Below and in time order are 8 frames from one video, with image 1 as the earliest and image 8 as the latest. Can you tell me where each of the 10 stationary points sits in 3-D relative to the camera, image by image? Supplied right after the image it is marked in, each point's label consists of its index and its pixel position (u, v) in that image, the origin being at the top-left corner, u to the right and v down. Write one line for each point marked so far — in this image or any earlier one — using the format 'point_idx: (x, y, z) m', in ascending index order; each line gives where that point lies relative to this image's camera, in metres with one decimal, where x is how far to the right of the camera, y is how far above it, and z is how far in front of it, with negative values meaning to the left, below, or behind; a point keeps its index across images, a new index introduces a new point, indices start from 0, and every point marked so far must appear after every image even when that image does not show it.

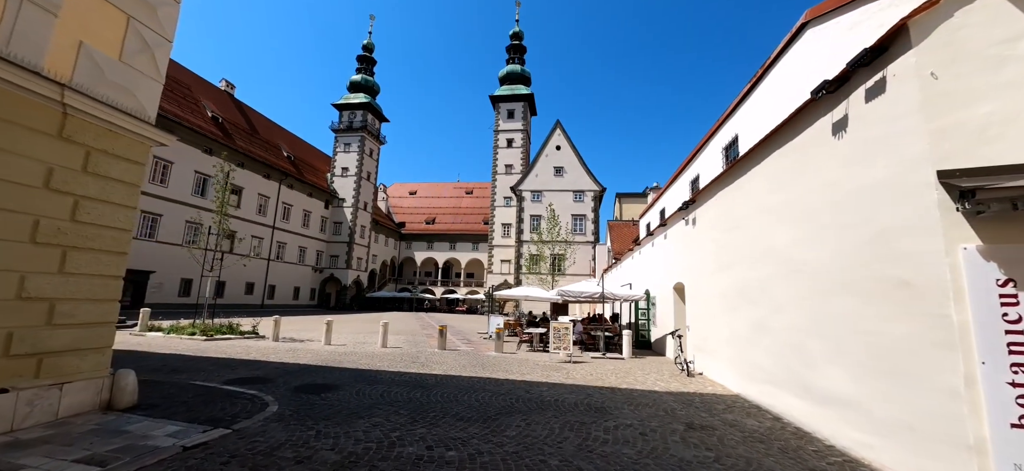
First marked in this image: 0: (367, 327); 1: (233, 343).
0: (-6.9, -4.4, +19.9) m
1: (-8.4, -3.2, +12.7) m
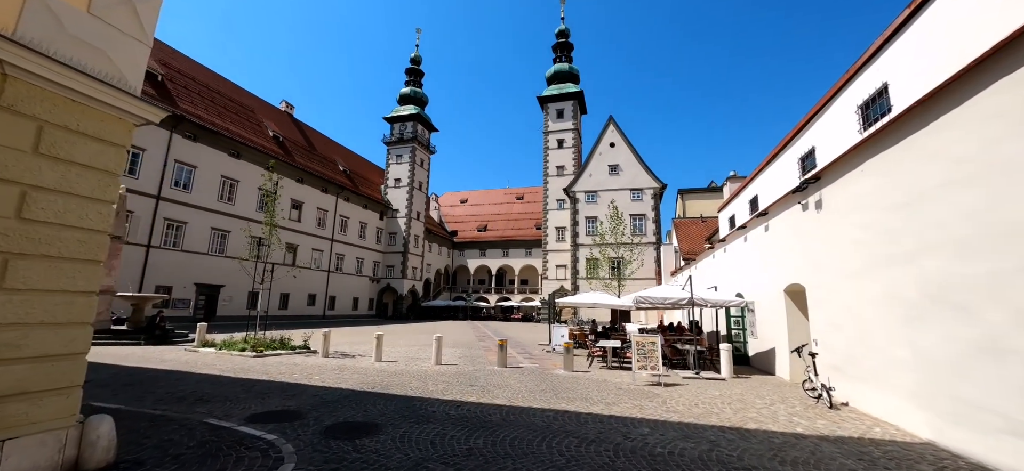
0: (-4.1, -4.7, +18.8) m
1: (-6.5, -3.5, +11.8) m
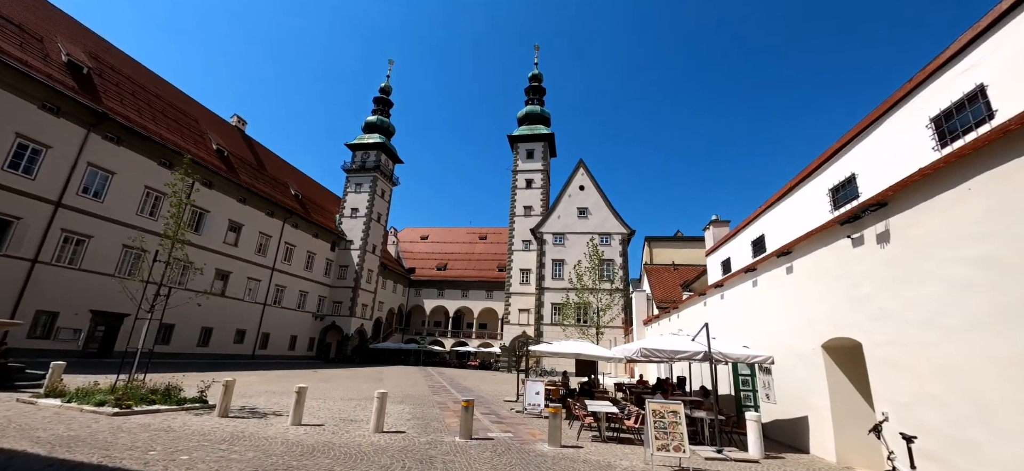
0: (-5.5, -5.7, +15.4) m
1: (-7.2, -3.7, +8.4) m
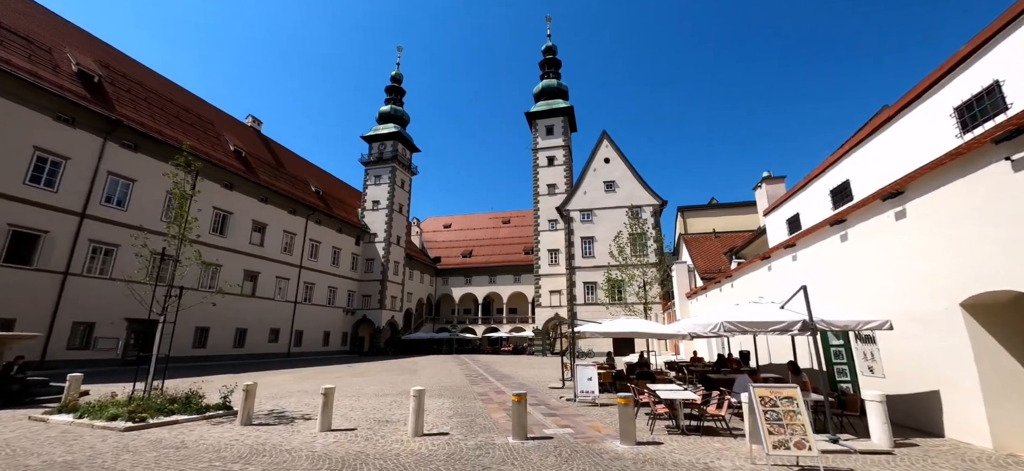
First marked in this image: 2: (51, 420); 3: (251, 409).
0: (-4.0, -5.1, +14.4) m
1: (-6.1, -3.5, +7.5) m
2: (-9.4, -3.8, +8.7) m
3: (-5.4, -3.6, +8.8) m
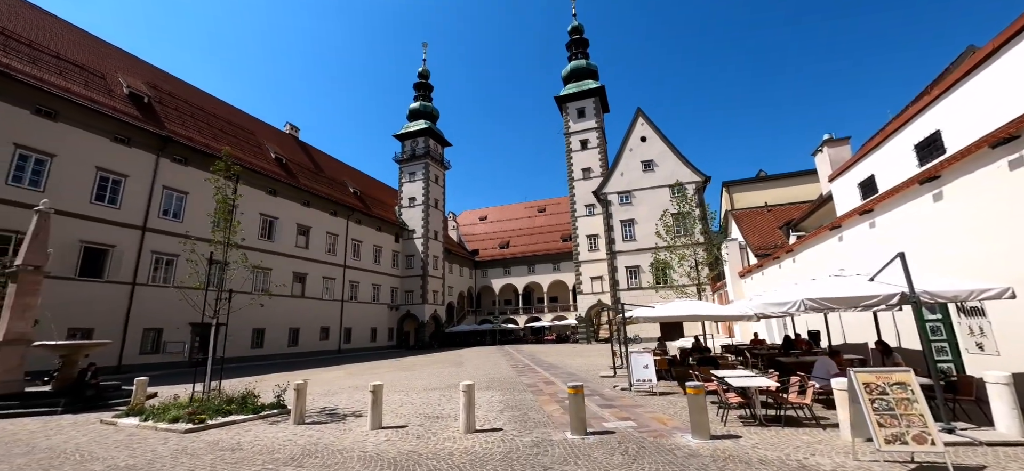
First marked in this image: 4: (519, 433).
0: (-2.4, -4.9, +14.3) m
1: (-5.1, -3.6, +7.5) m
2: (-8.3, -4.0, +9.0) m
3: (-4.3, -3.6, +8.8) m
4: (+0.1, -3.1, +6.7) m
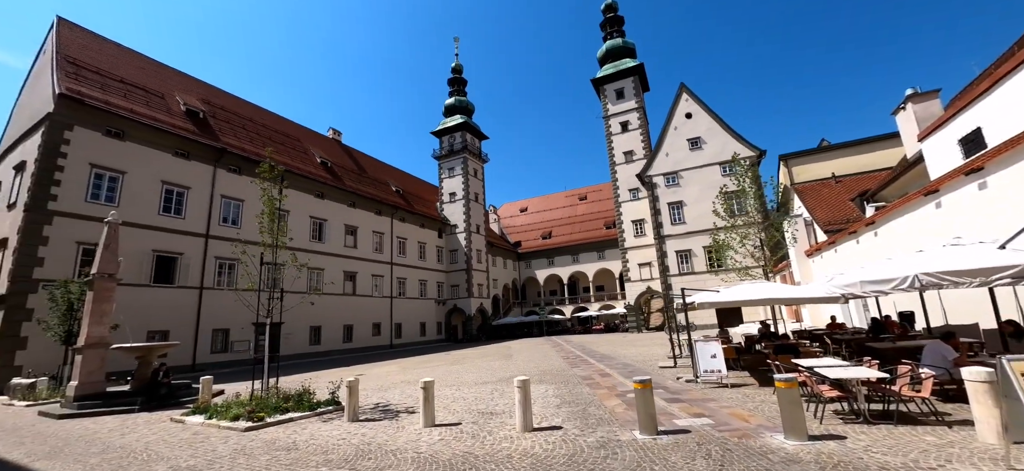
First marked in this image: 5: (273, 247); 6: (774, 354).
0: (-0.6, -4.6, +14.0) m
1: (-4.1, -3.5, +7.5) m
2: (-7.1, -4.1, +9.3) m
3: (-3.2, -3.5, +8.7) m
4: (+1.0, -2.8, +6.2) m
5: (-7.2, -0.3, +13.0) m
6: (+5.7, -2.6, +9.4) m
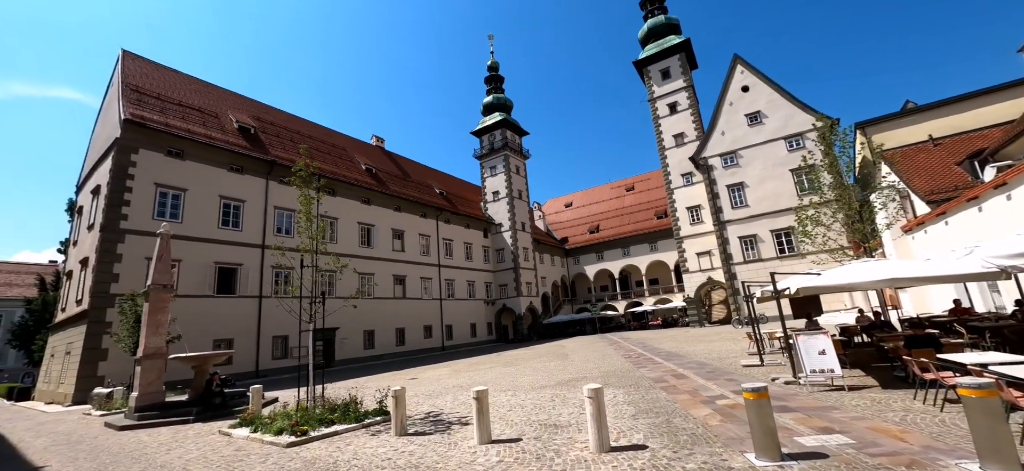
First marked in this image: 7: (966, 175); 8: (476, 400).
0: (+1.2, -4.3, +12.8) m
1: (-3.0, -3.5, +6.7) m
2: (-5.8, -4.1, +8.9) m
3: (-2.0, -3.4, +7.8) m
4: (+1.9, -2.5, +4.9) m
5: (-5.7, -0.3, +12.5) m
6: (+6.8, -2.0, +7.6) m
7: (+18.8, +2.5, +17.7) m
8: (-0.5, -2.5, +6.4) m
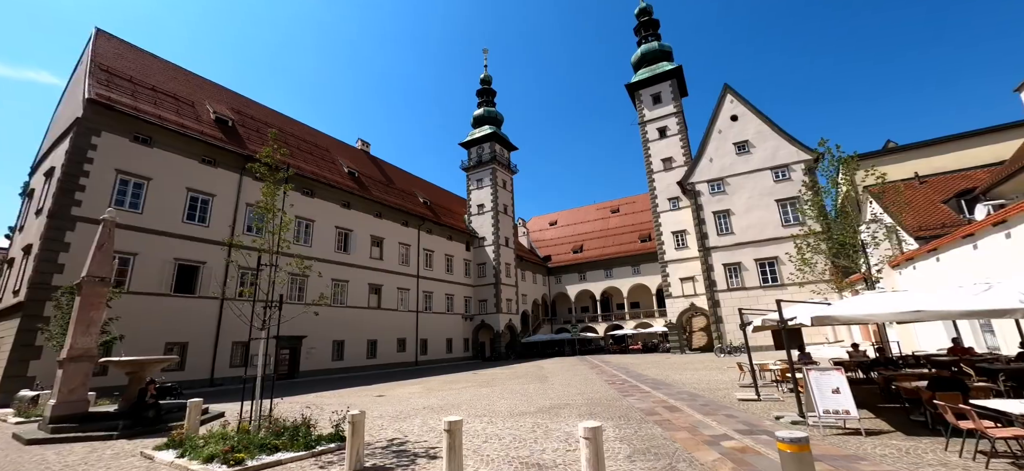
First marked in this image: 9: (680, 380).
0: (+0.5, -4.6, +11.8) m
1: (-3.4, -3.3, +5.5) m
2: (-6.3, -3.9, +7.5) m
3: (-2.4, -3.3, +6.7) m
4: (+1.7, -2.6, +3.9) m
5: (-6.1, -0.2, +11.3) m
6: (+6.5, -2.4, +6.8) m
7: (+18.3, +0.9, +17.6) m
8: (-0.8, -2.5, +5.4) m
9: (+6.0, -5.2, +15.2) m
